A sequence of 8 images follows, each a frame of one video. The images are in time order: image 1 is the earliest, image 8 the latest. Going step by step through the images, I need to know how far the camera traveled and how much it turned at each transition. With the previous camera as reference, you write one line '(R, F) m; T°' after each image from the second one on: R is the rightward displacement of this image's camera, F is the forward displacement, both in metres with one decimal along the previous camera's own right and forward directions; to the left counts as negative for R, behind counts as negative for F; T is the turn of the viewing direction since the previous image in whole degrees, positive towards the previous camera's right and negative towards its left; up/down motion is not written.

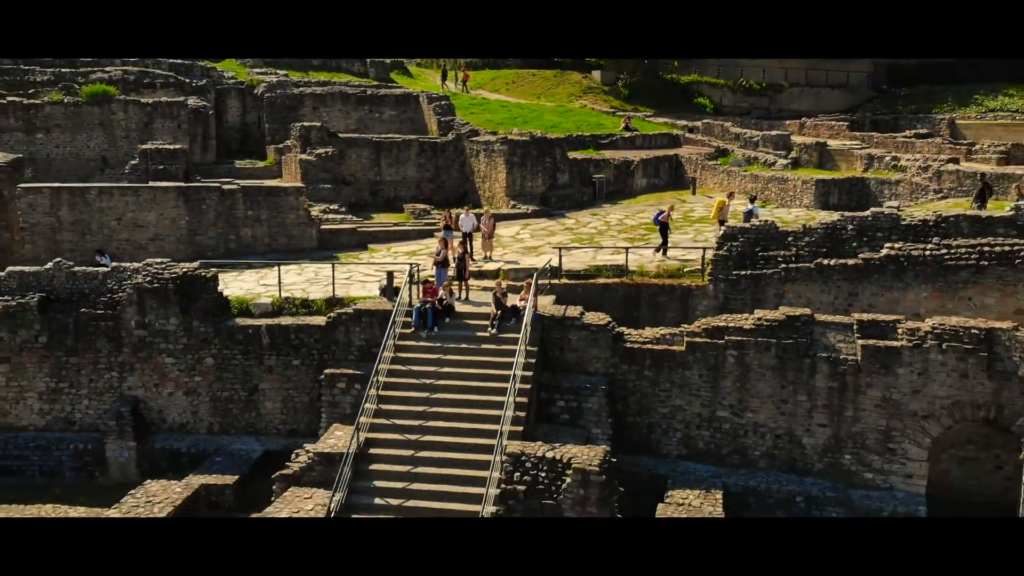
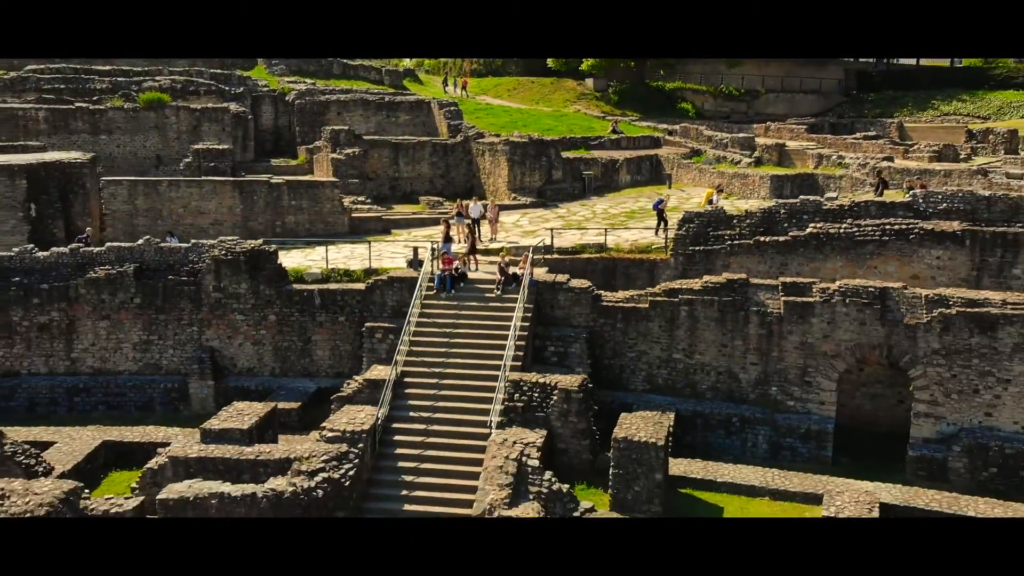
(0.0, -2.3) m; 0°
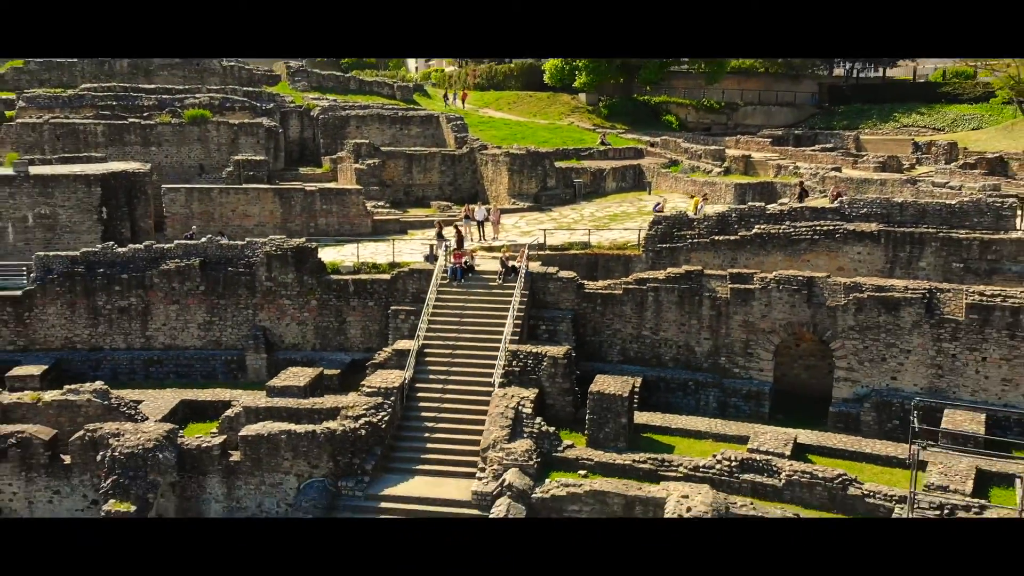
(0.0, -2.4) m; 0°
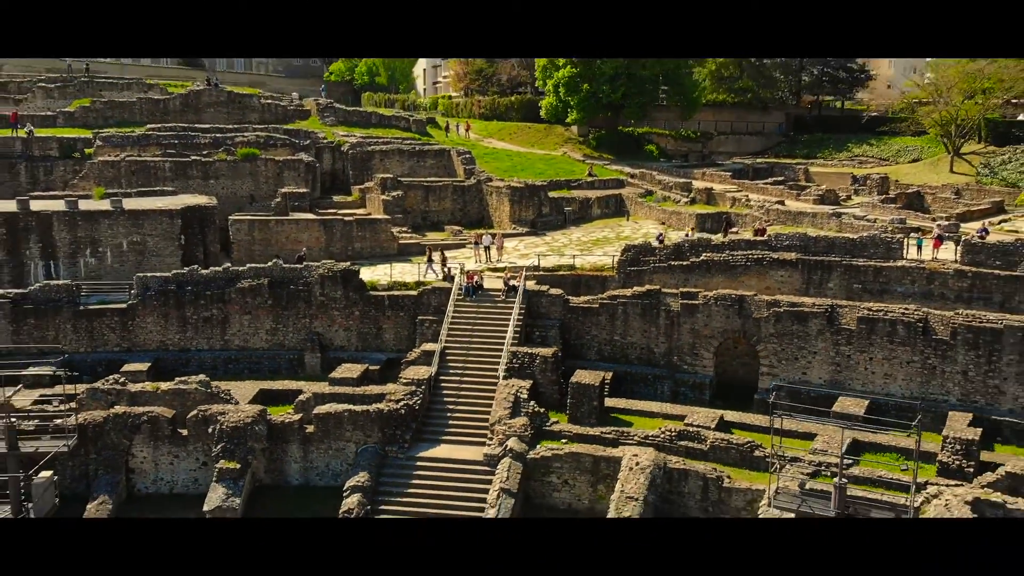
(0.0, -3.8) m; 0°
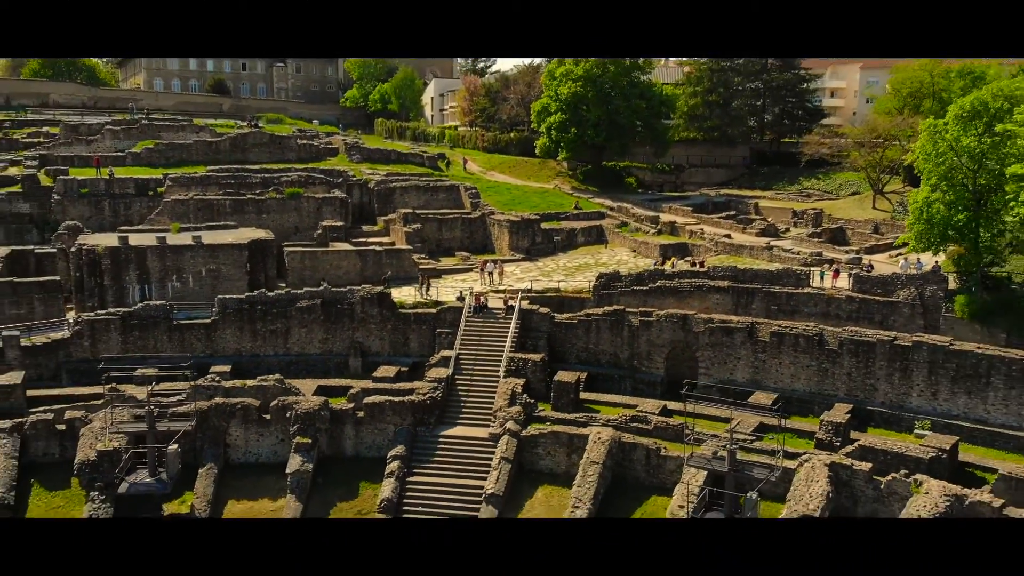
(+0.1, -5.0) m; 0°
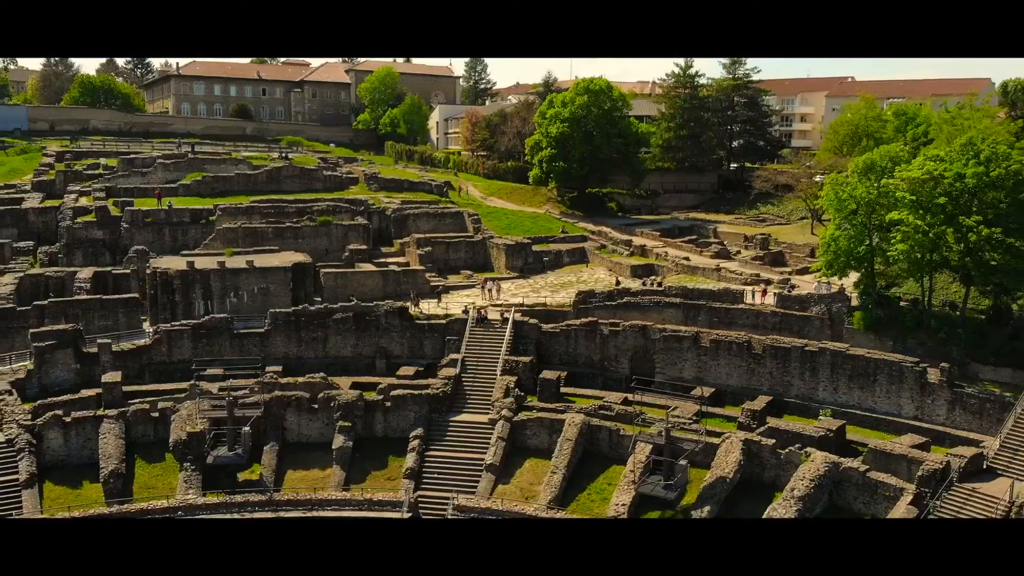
(+0.2, -5.5) m; 0°
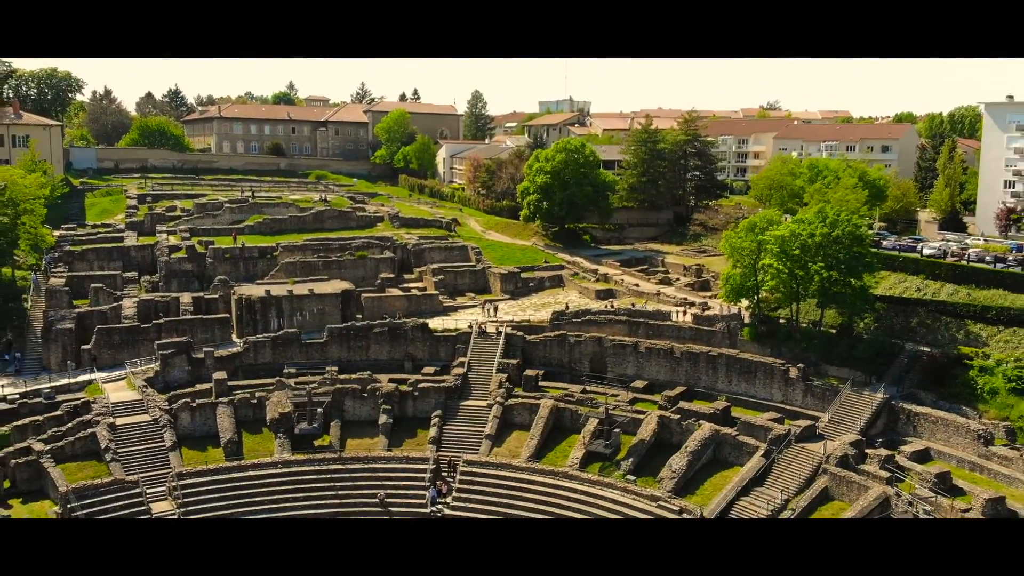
(+0.4, -10.5) m; 0°
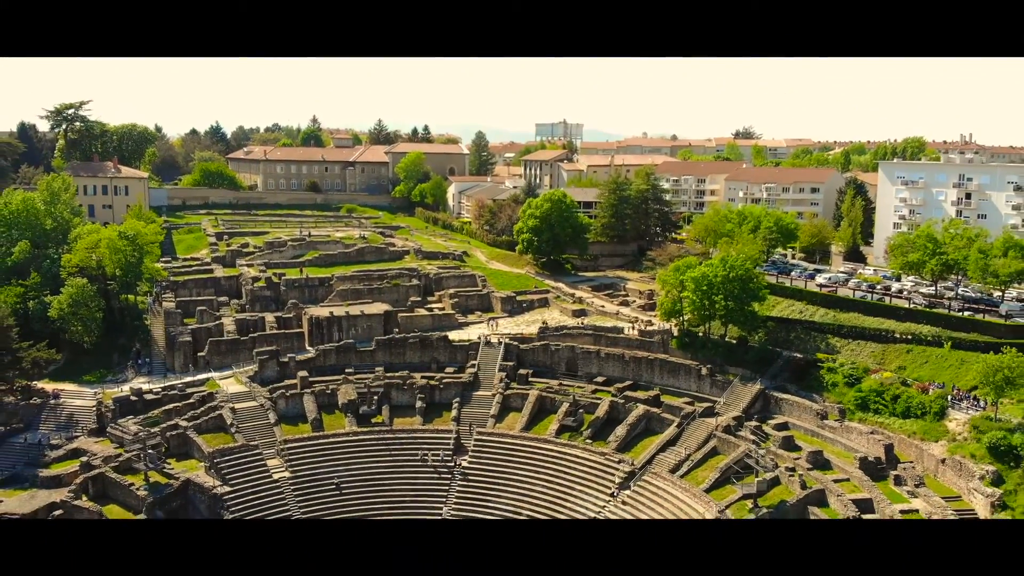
(+0.1, -15.0) m; 0°
